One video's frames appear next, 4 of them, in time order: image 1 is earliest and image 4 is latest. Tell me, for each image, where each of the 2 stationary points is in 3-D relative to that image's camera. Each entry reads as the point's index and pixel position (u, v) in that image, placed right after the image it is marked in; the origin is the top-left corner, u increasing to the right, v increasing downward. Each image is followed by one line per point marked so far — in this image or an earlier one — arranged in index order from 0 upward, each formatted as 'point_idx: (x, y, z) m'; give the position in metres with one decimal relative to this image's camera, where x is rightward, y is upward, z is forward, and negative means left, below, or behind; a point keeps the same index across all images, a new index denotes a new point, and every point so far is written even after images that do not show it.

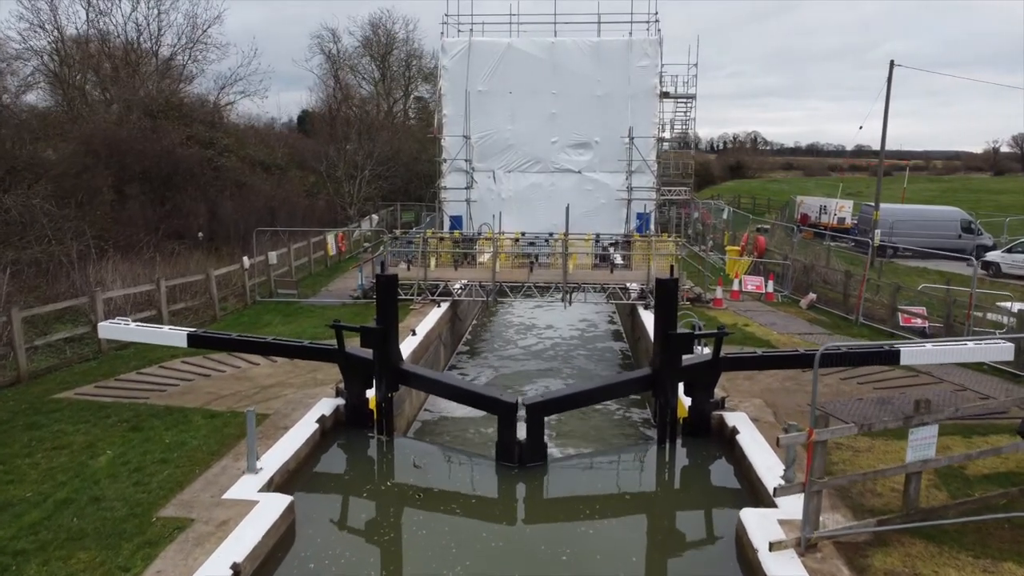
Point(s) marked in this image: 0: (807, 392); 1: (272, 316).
0: (+3.8, -1.4, +9.1) m
1: (-4.7, -0.6, +13.7) m
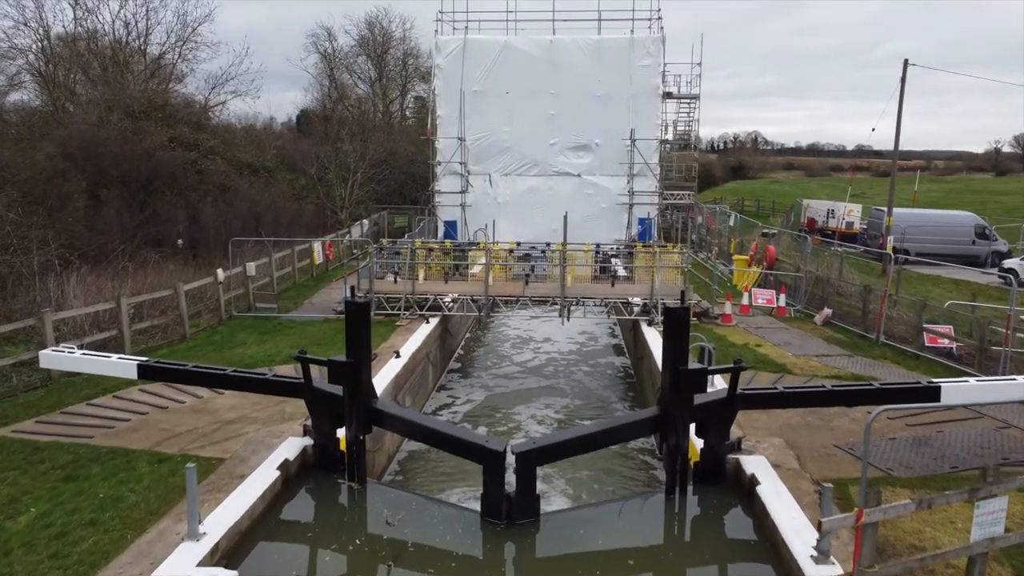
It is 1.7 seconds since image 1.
0: (+3.7, -1.7, +8.1) m
1: (-4.8, -0.8, +12.7) m
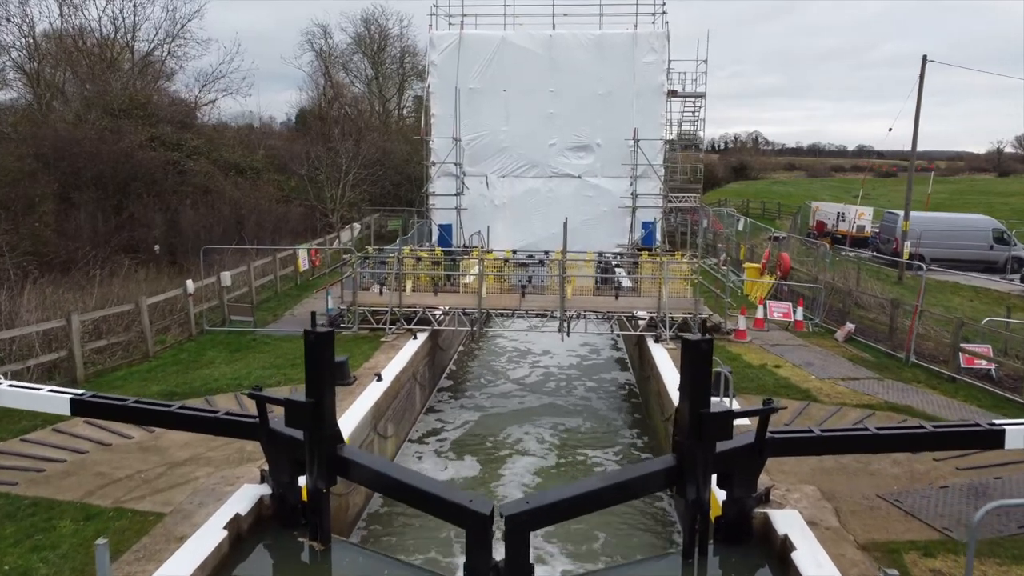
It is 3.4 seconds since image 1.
0: (+3.6, -1.9, +7.1) m
1: (-4.9, -1.1, +11.6) m
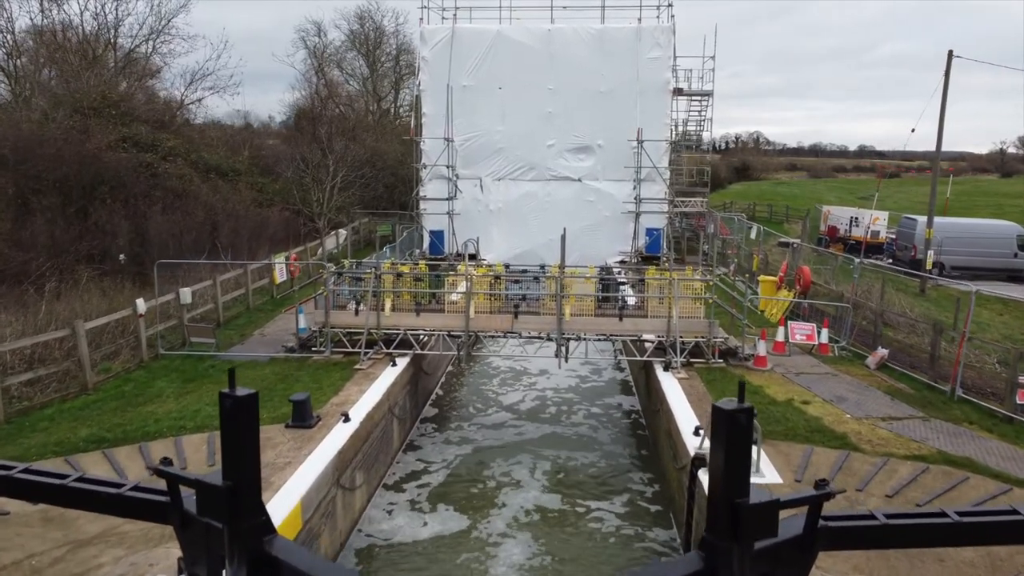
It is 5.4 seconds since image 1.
0: (+3.5, -2.2, +5.7) m
1: (-5.1, -1.4, +10.3) m
